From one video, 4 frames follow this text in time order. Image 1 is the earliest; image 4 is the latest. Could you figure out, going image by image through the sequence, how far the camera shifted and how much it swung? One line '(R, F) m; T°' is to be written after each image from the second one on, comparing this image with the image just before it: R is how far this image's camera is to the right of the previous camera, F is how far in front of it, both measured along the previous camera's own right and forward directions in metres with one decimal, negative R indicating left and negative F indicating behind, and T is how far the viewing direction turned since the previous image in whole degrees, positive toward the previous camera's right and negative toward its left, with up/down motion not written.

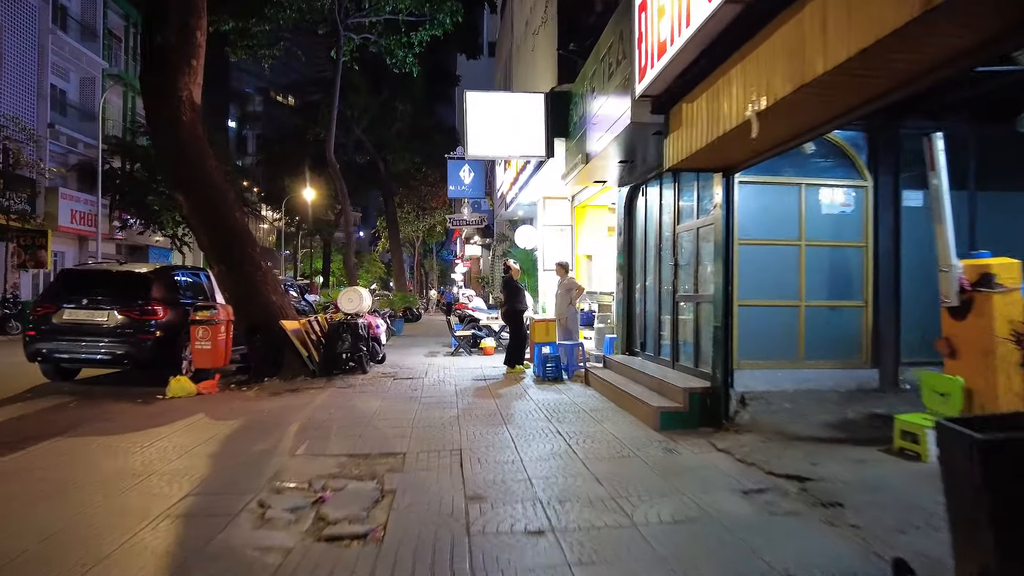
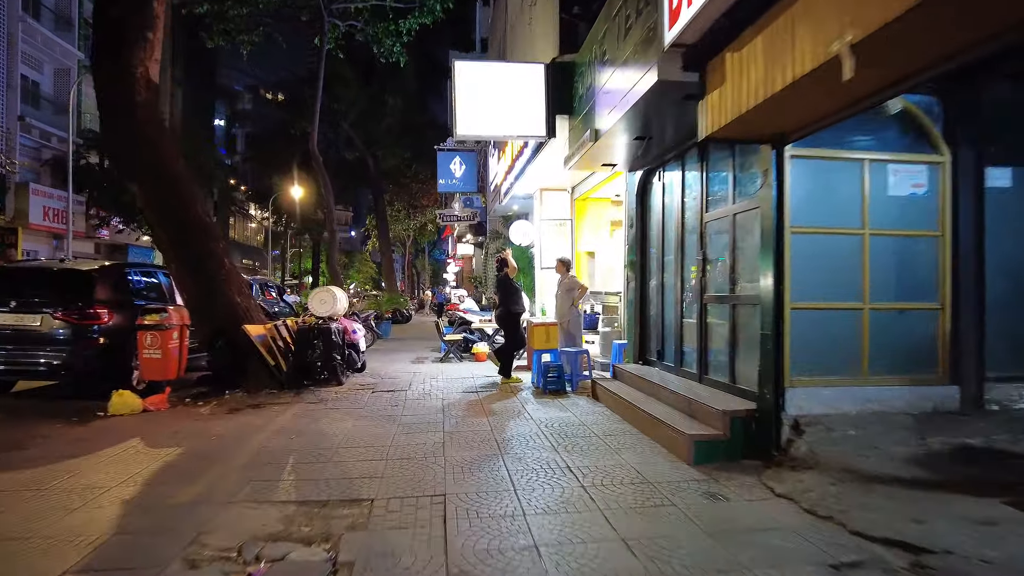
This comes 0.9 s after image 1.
(0.0, +1.3) m; +1°
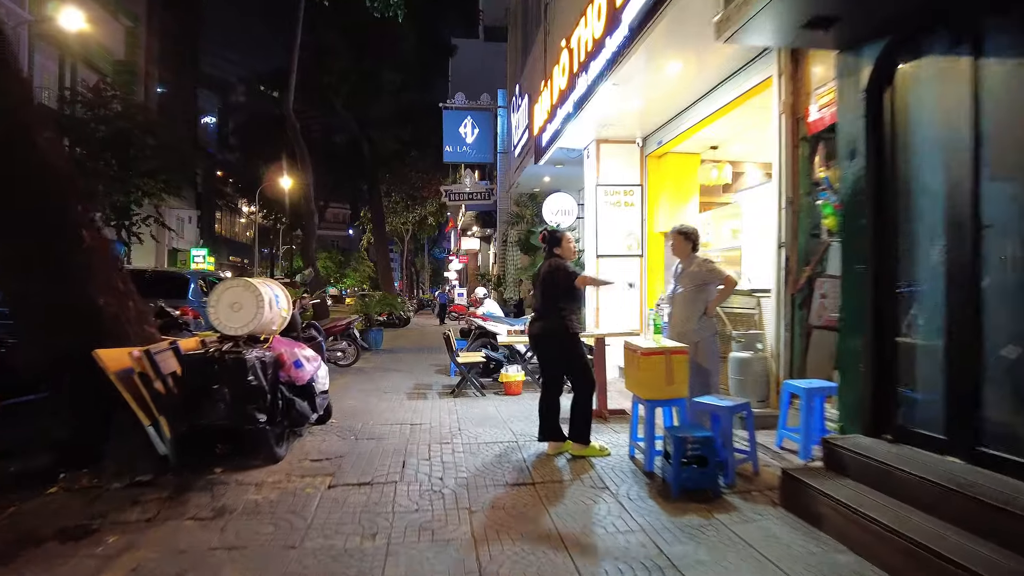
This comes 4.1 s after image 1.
(-0.7, +4.4) m; 0°
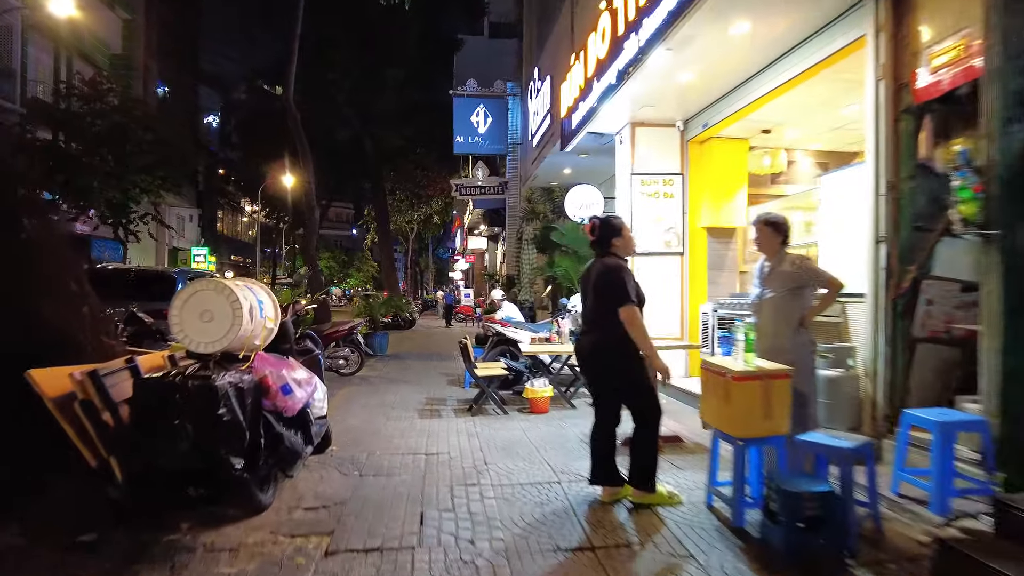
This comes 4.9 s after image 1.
(-0.3, +1.1) m; 0°
